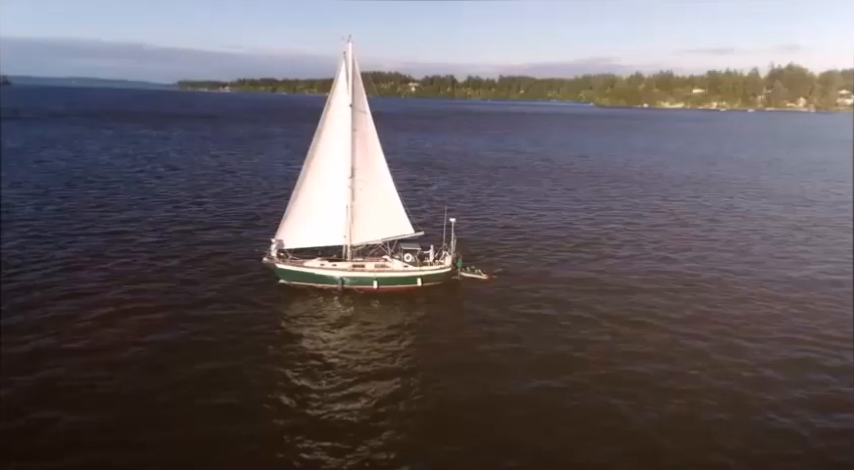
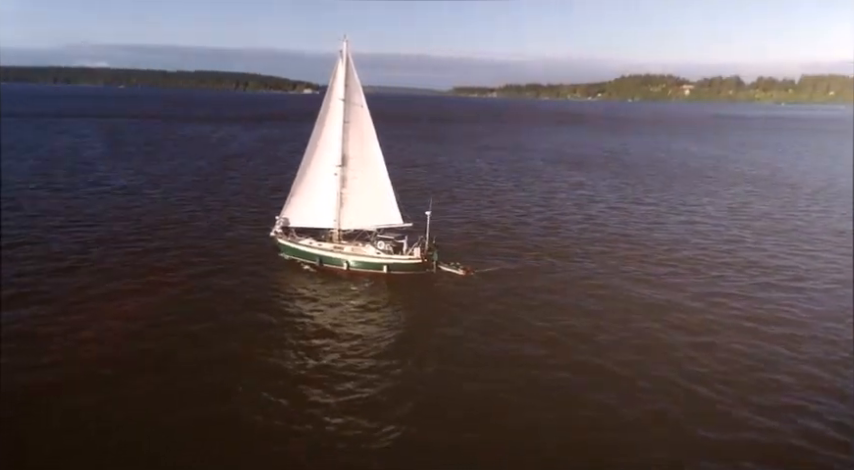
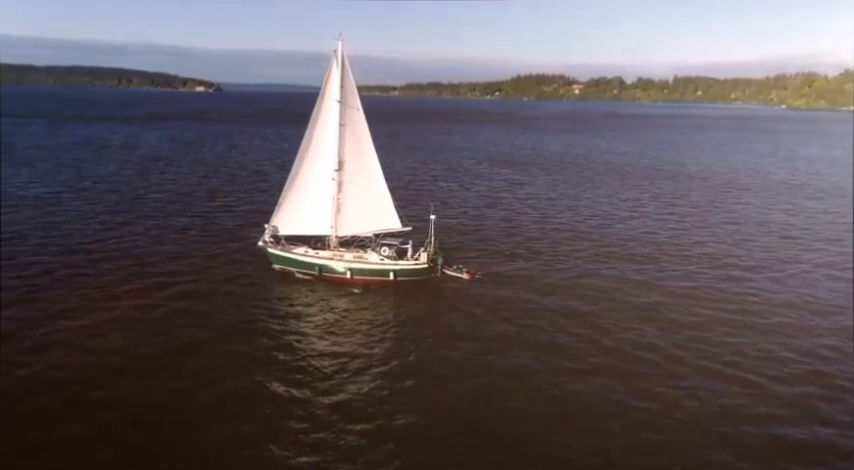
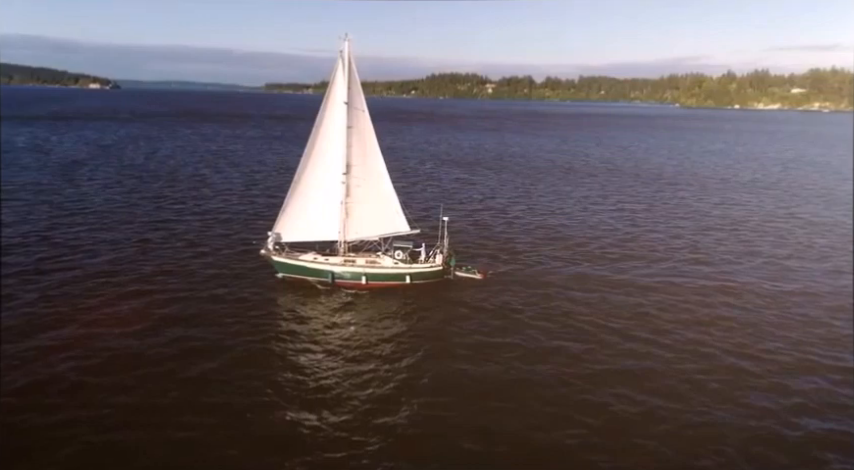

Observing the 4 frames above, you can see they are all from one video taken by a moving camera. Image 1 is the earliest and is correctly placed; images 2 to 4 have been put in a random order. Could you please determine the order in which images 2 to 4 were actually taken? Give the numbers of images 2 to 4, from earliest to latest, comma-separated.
4, 3, 2
